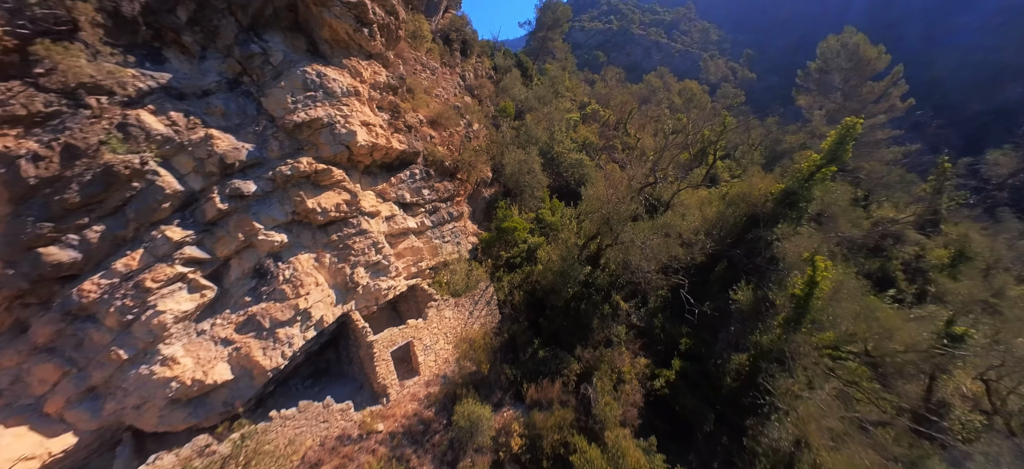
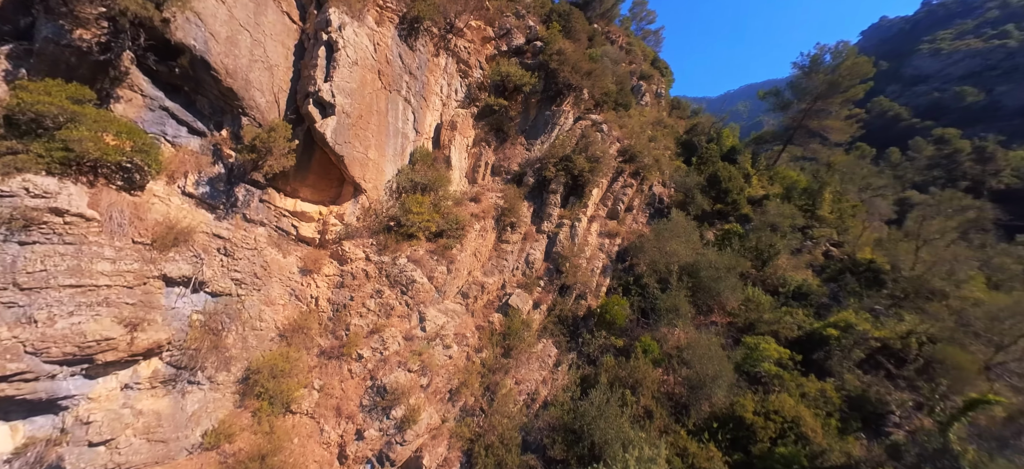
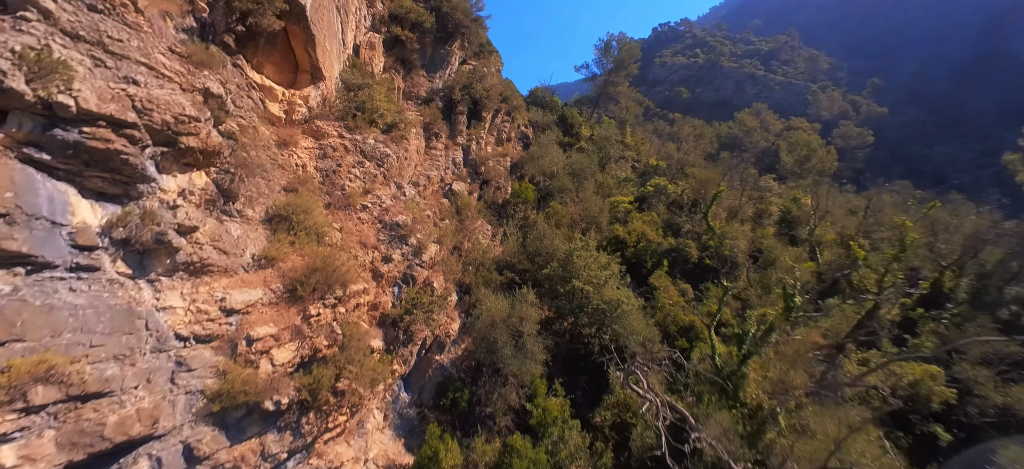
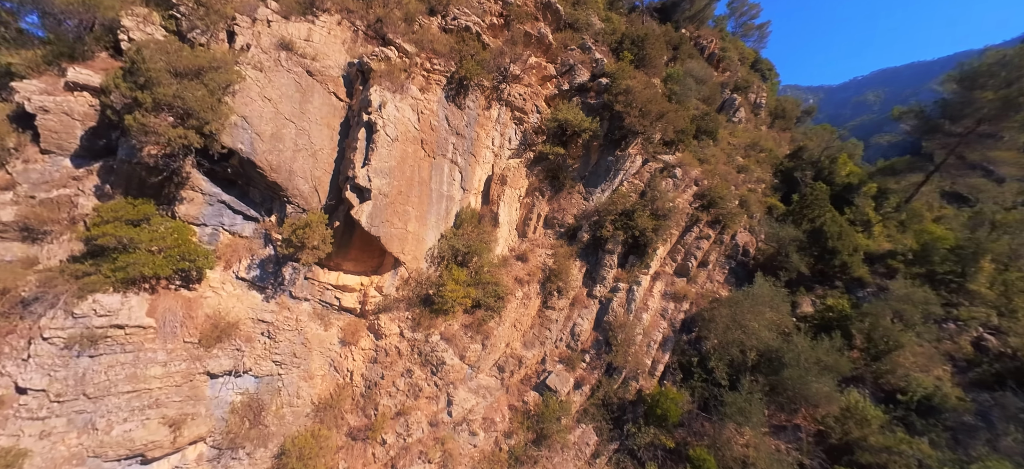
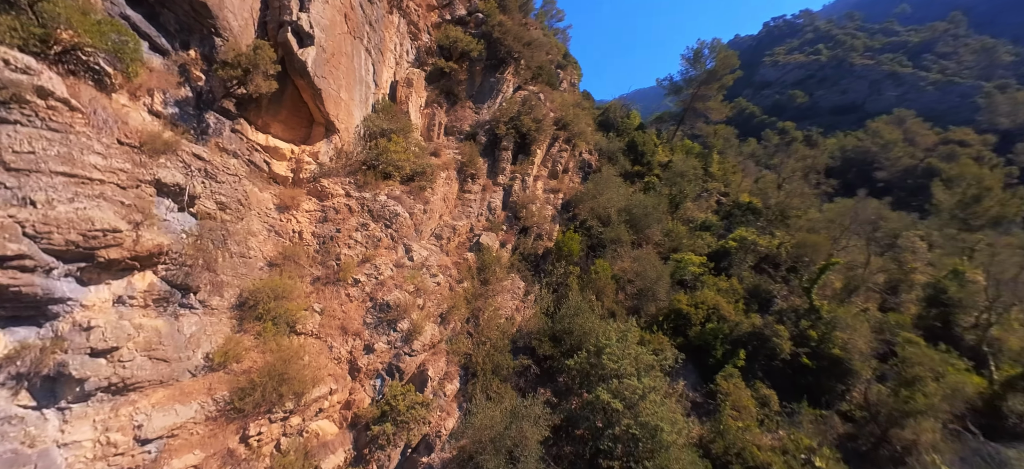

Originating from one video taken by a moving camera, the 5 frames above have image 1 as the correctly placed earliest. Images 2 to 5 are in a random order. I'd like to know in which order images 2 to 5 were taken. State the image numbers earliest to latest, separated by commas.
3, 5, 2, 4
